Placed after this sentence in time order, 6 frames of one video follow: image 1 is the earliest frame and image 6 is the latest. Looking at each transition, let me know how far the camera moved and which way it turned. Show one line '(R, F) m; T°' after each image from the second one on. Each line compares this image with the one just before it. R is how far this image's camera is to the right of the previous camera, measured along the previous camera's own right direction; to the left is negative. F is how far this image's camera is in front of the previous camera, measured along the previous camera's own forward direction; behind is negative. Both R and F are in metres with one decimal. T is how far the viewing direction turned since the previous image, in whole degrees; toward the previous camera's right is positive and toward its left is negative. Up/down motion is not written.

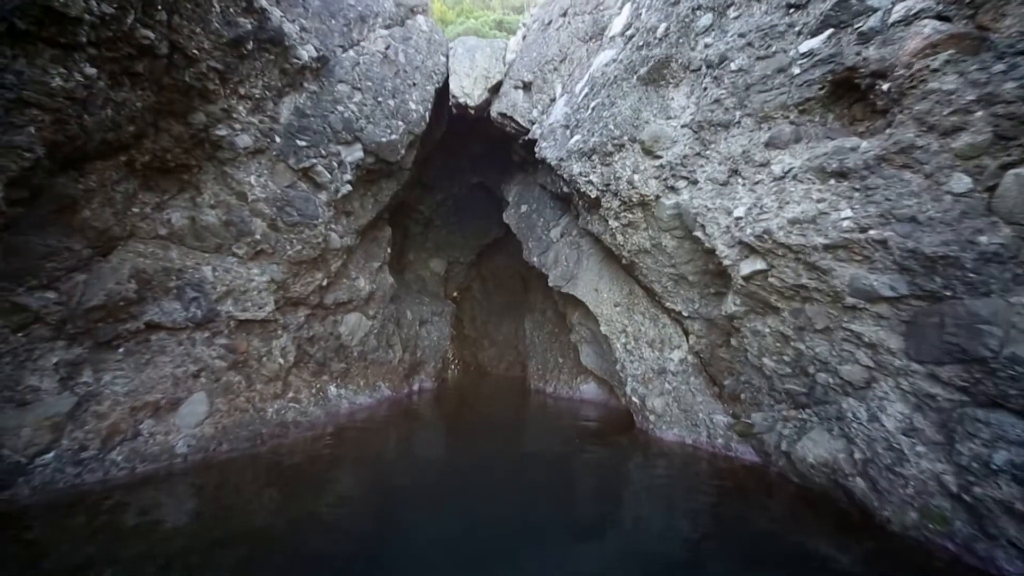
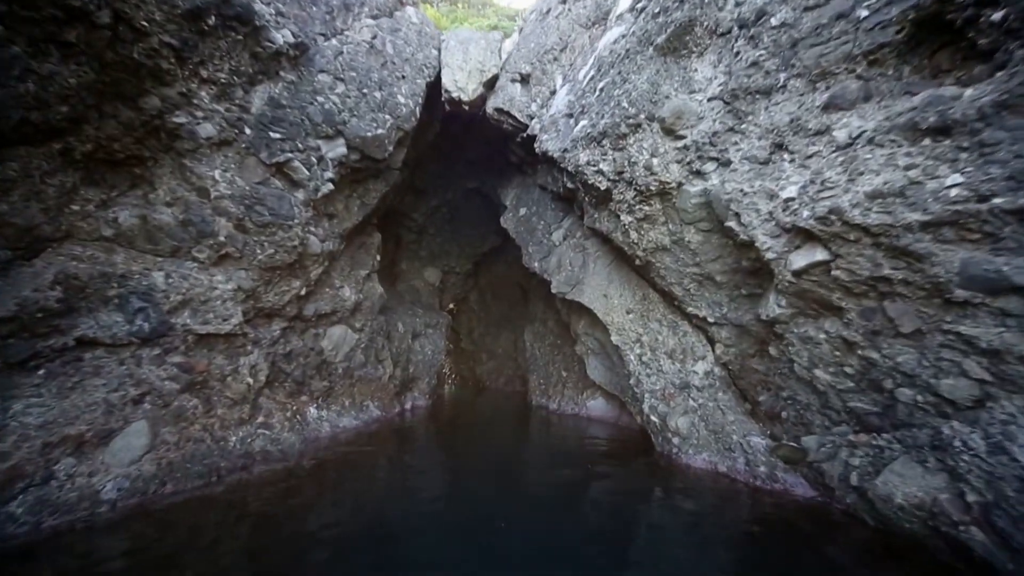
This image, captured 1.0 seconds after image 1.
(0.0, +0.7) m; 0°
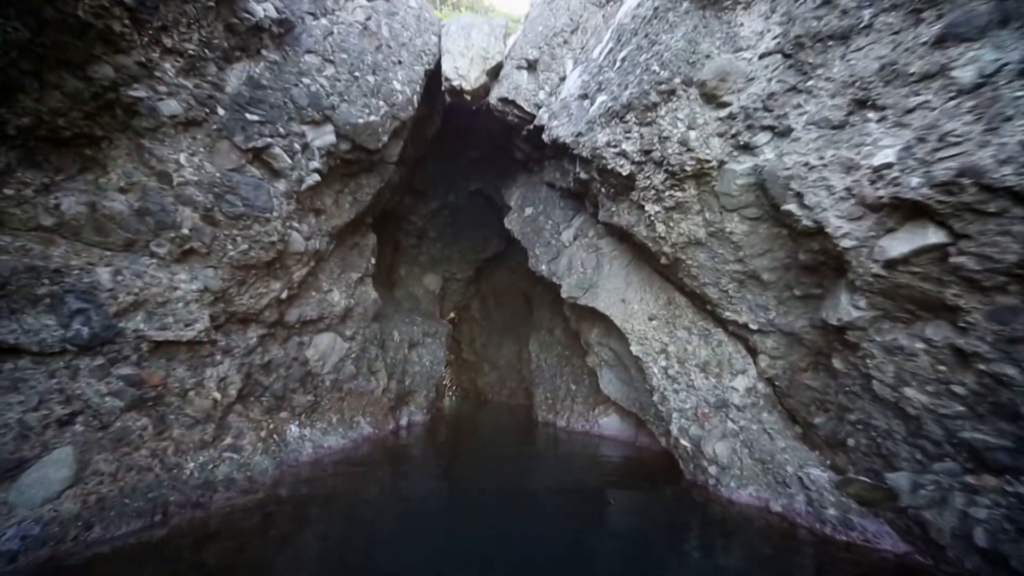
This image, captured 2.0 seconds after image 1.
(-0.1, +0.7) m; 0°
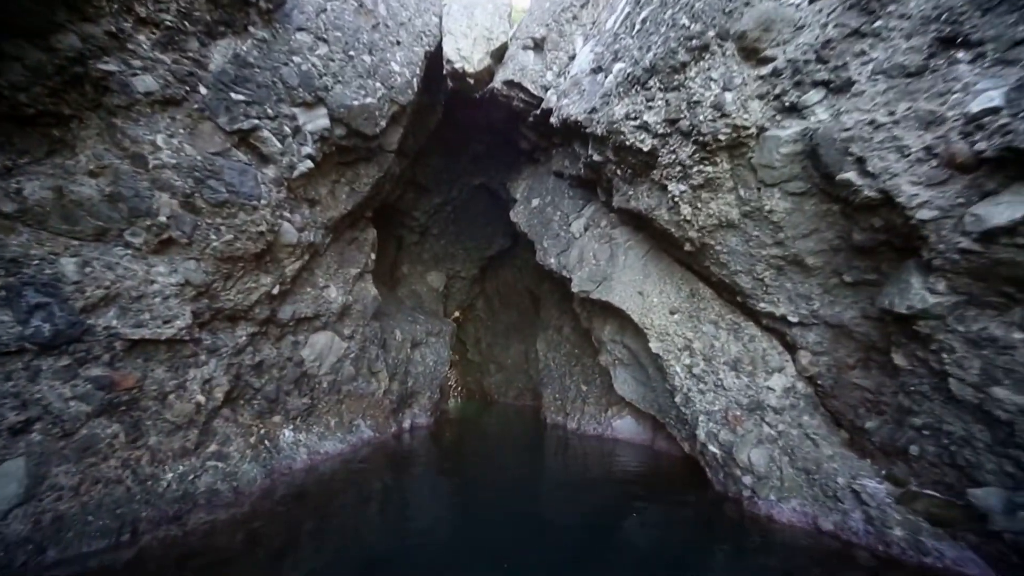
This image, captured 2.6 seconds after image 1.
(0.0, +0.4) m; -1°
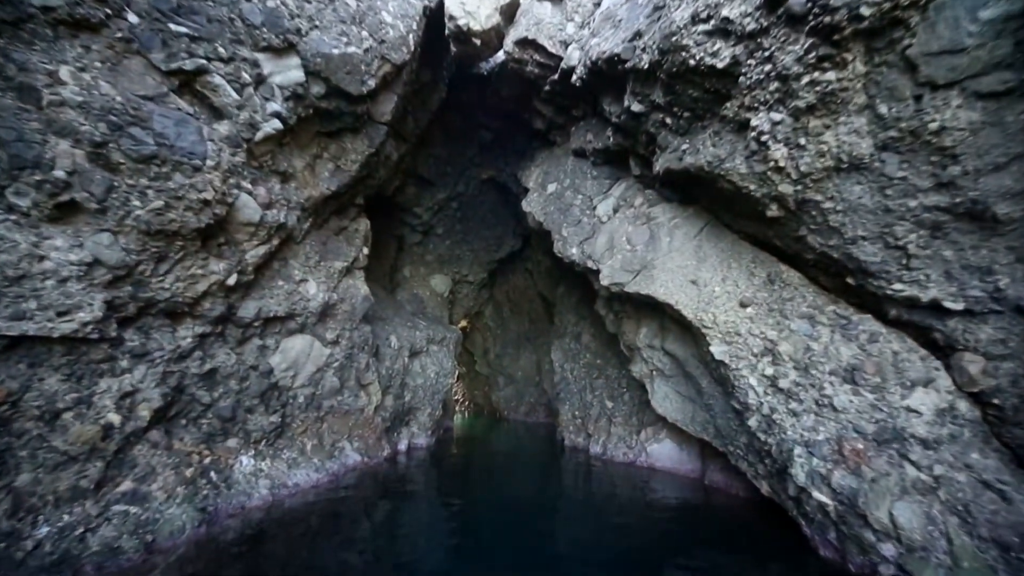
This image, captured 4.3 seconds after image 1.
(-0.1, +1.1) m; -1°
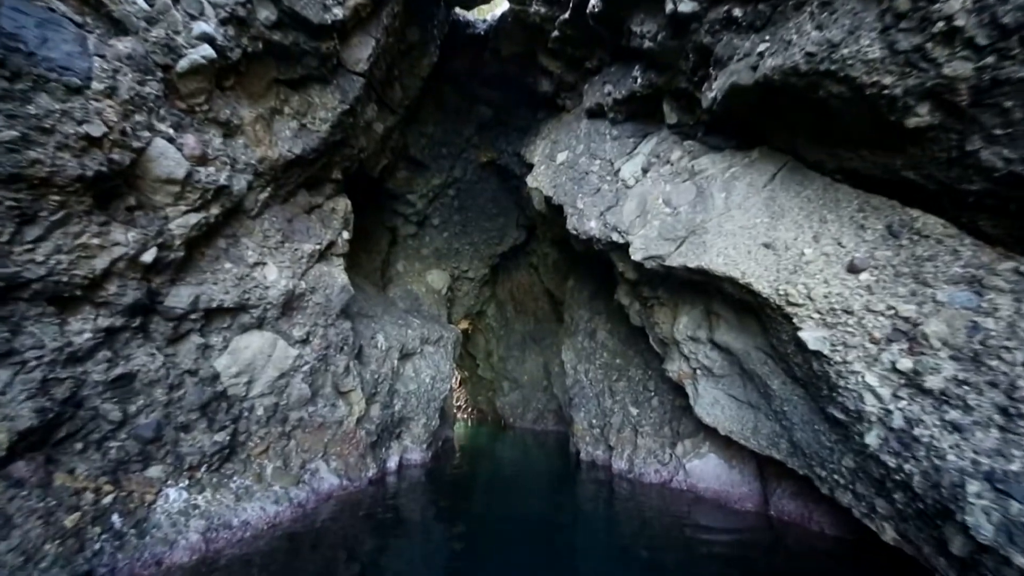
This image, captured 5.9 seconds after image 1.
(0.0, +1.0) m; 0°
